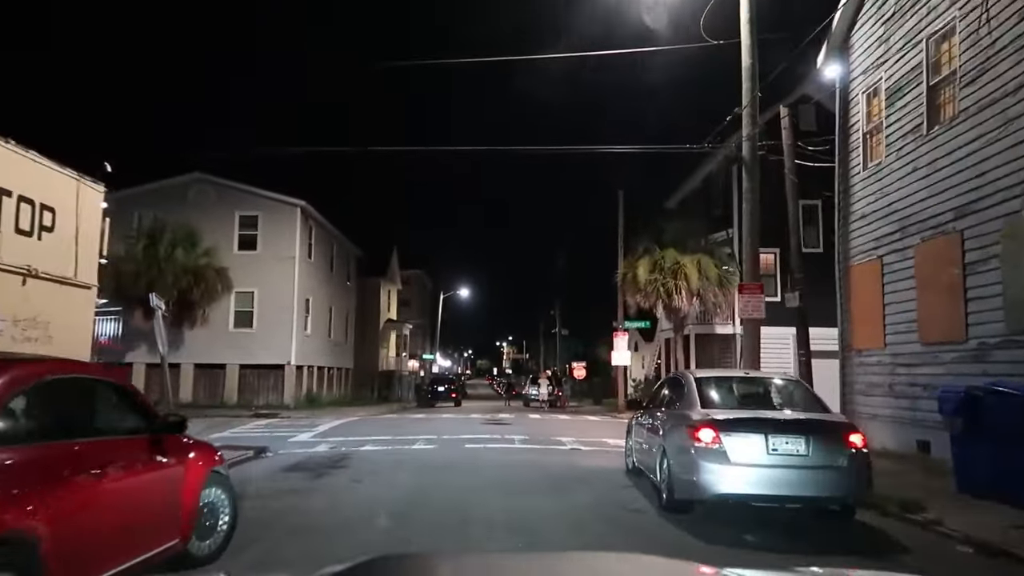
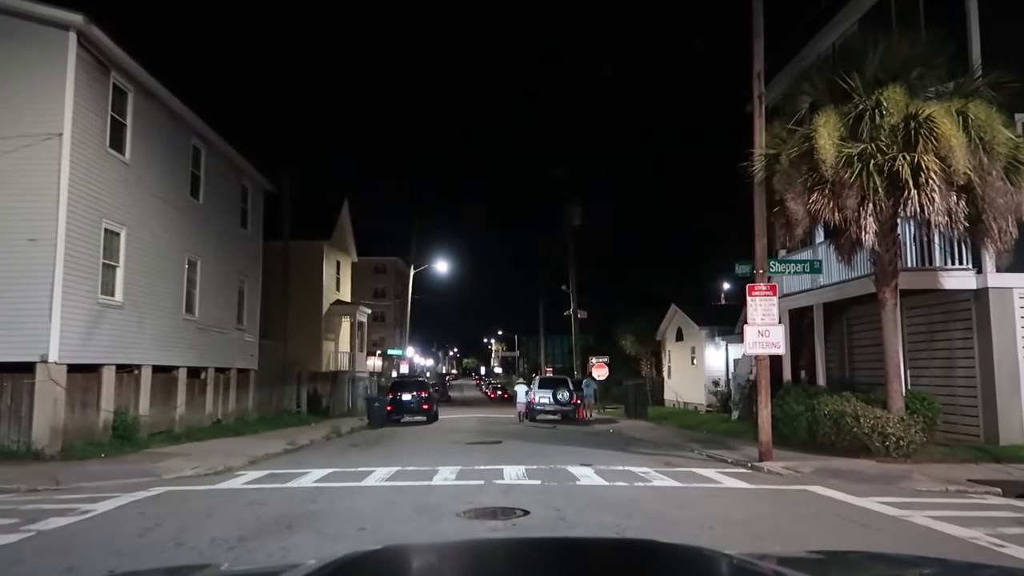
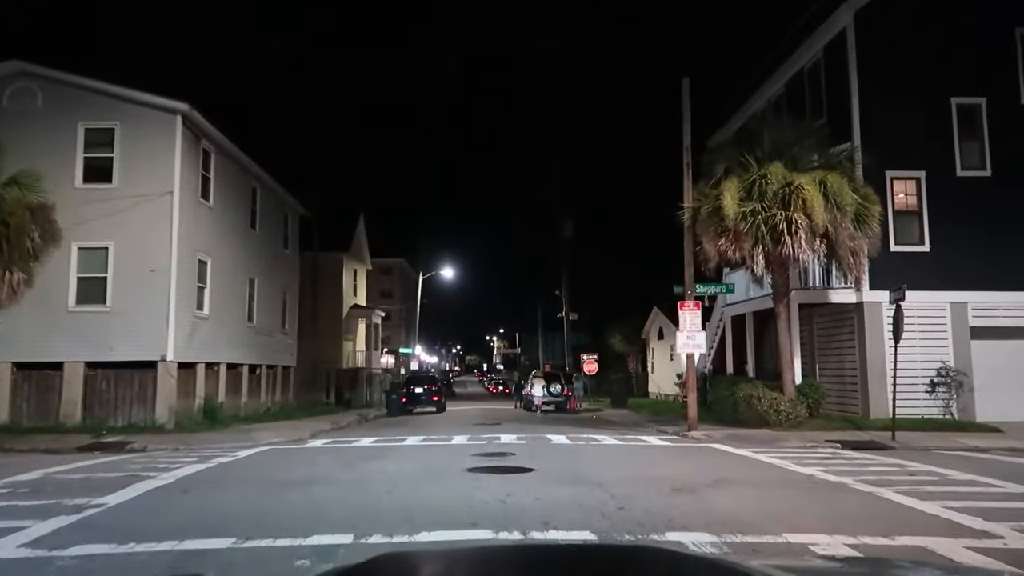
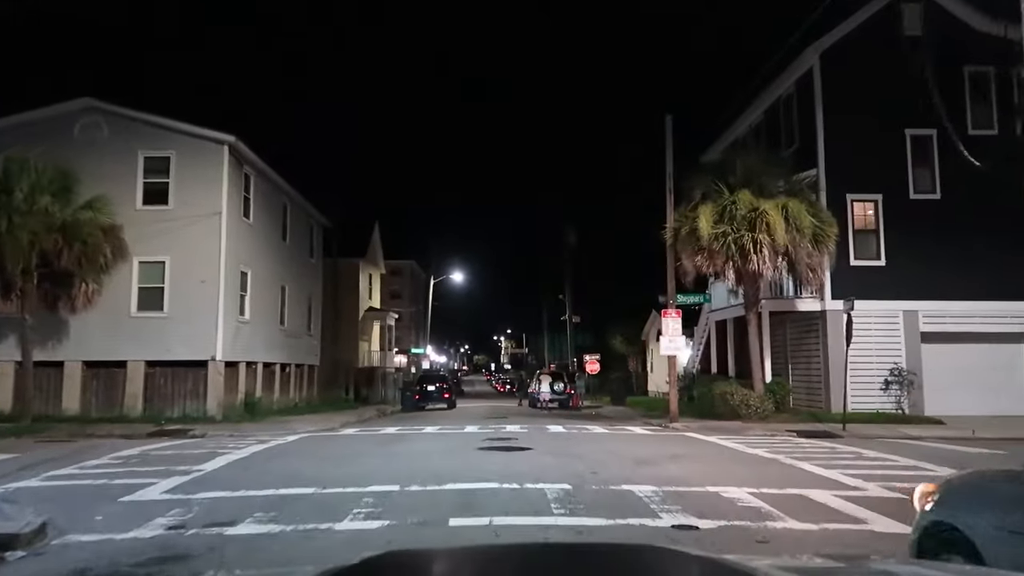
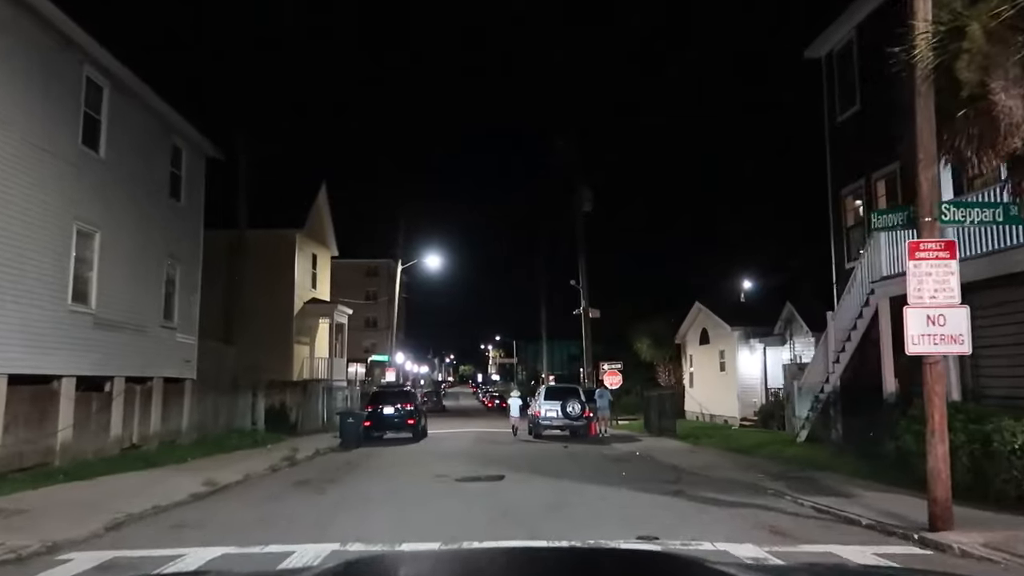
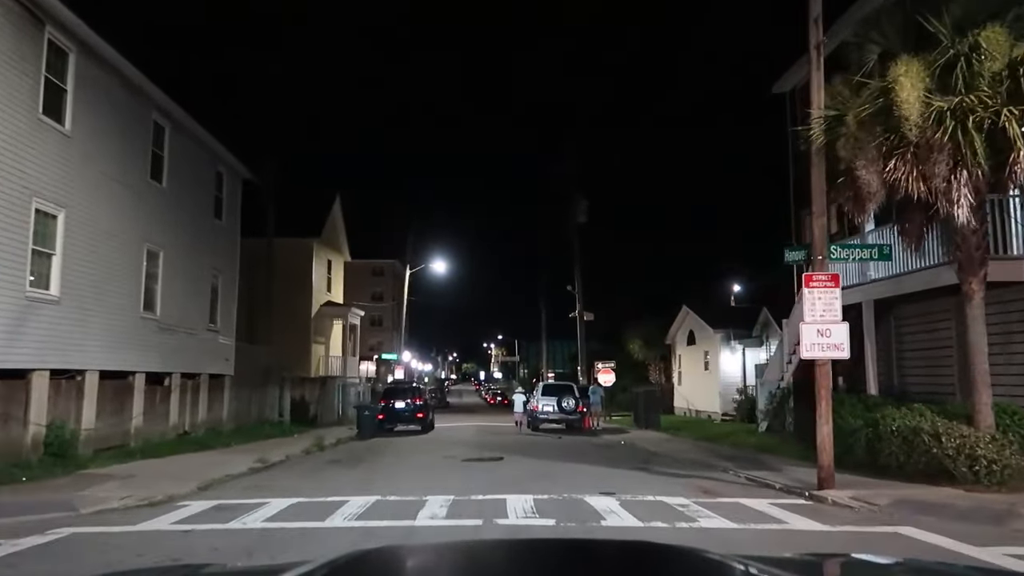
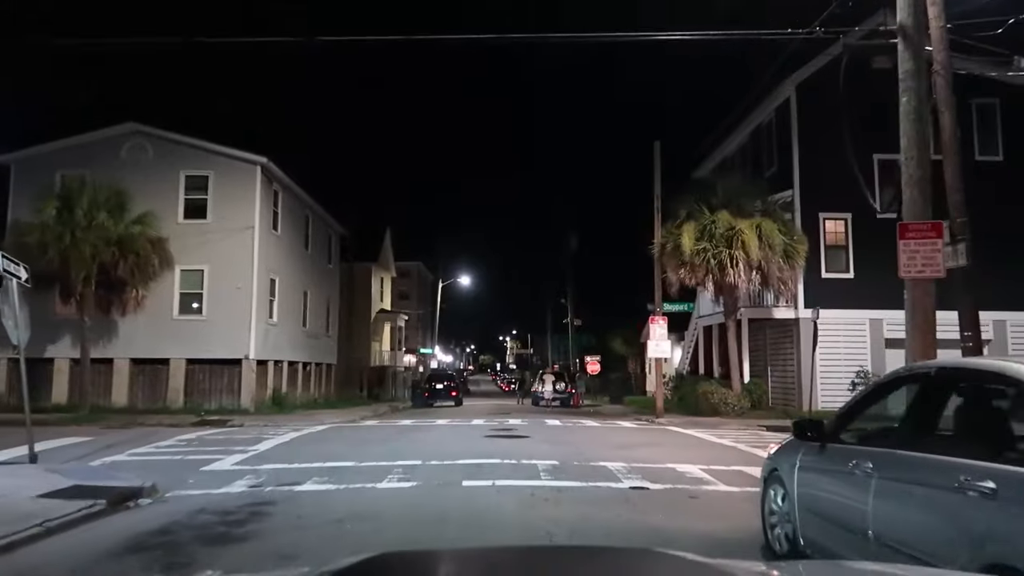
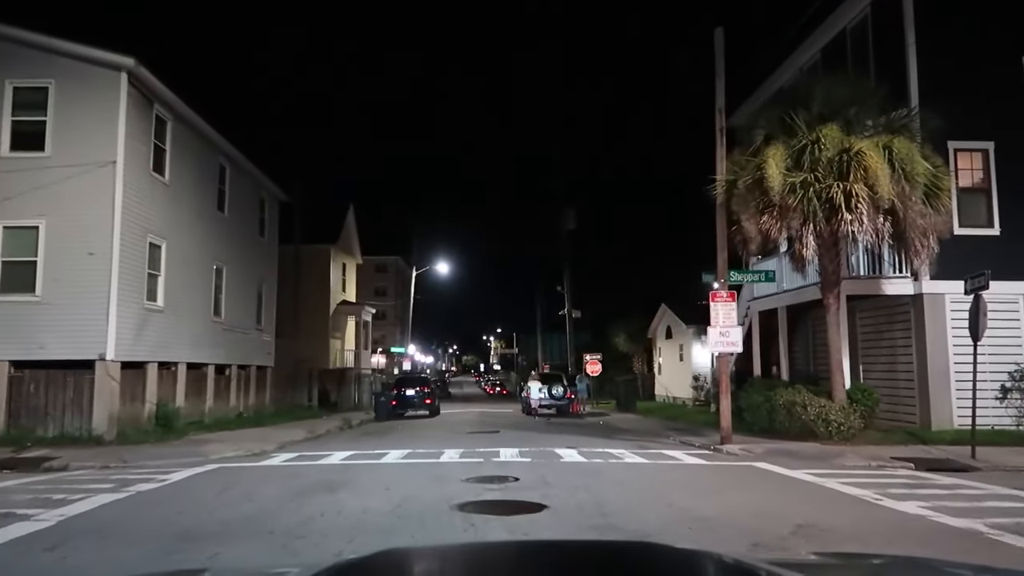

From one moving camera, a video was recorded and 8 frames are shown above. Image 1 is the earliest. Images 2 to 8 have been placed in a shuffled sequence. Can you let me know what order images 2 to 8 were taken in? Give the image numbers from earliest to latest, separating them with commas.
7, 4, 3, 8, 2, 6, 5
